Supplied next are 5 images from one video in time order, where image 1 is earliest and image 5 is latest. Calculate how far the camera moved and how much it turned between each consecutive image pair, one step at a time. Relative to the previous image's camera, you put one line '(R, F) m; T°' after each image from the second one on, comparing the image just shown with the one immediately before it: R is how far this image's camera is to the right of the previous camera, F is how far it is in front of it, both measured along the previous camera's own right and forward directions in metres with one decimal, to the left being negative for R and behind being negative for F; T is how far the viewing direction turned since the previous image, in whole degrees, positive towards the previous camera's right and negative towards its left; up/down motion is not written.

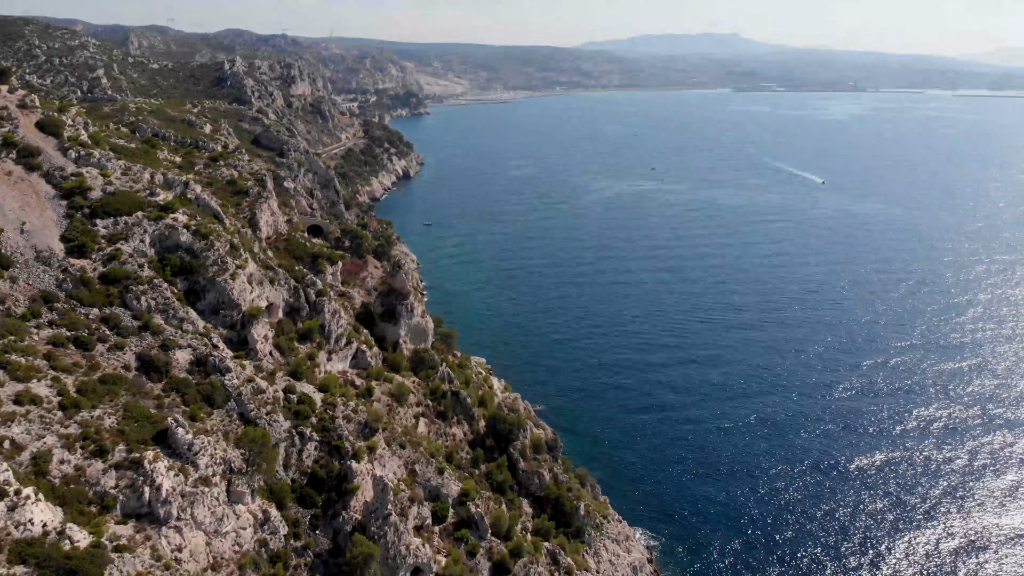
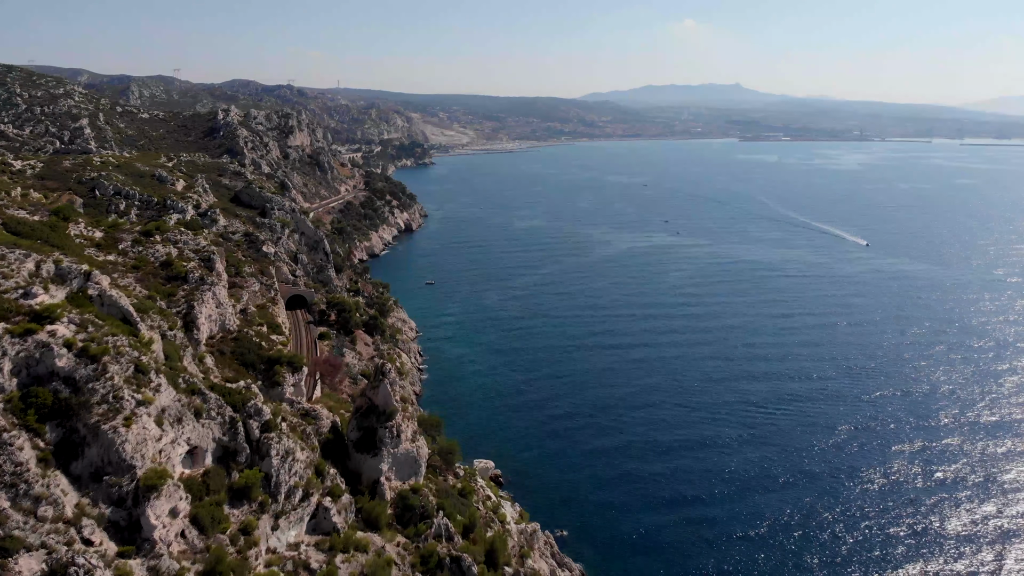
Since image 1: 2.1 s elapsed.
(-0.7, +7.7) m; 0°
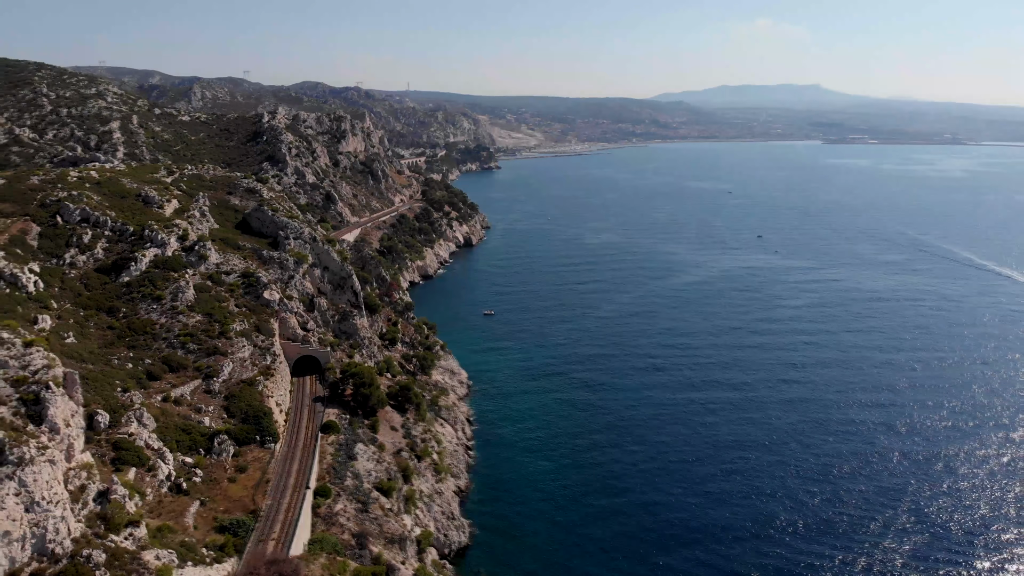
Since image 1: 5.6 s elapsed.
(-1.0, +13.7) m; -6°
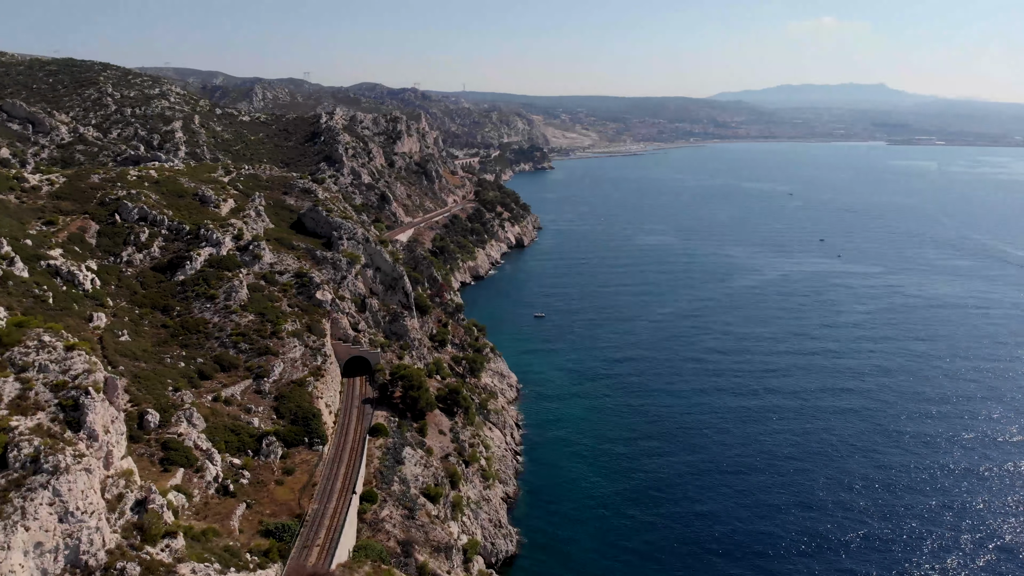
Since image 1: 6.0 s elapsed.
(-0.1, +1.2) m; -5°
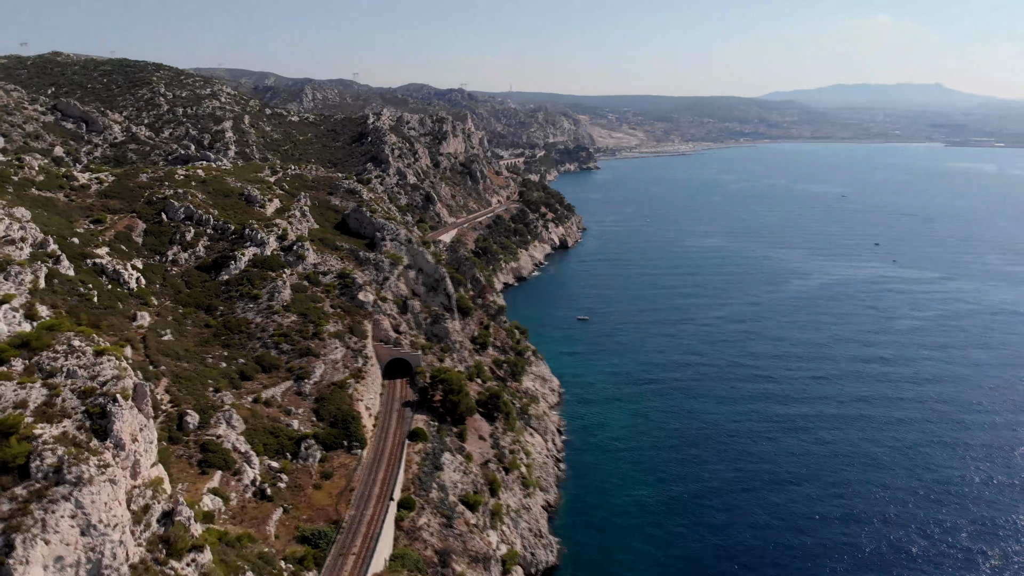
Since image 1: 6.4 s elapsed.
(-0.1, +1.0) m; -4°
